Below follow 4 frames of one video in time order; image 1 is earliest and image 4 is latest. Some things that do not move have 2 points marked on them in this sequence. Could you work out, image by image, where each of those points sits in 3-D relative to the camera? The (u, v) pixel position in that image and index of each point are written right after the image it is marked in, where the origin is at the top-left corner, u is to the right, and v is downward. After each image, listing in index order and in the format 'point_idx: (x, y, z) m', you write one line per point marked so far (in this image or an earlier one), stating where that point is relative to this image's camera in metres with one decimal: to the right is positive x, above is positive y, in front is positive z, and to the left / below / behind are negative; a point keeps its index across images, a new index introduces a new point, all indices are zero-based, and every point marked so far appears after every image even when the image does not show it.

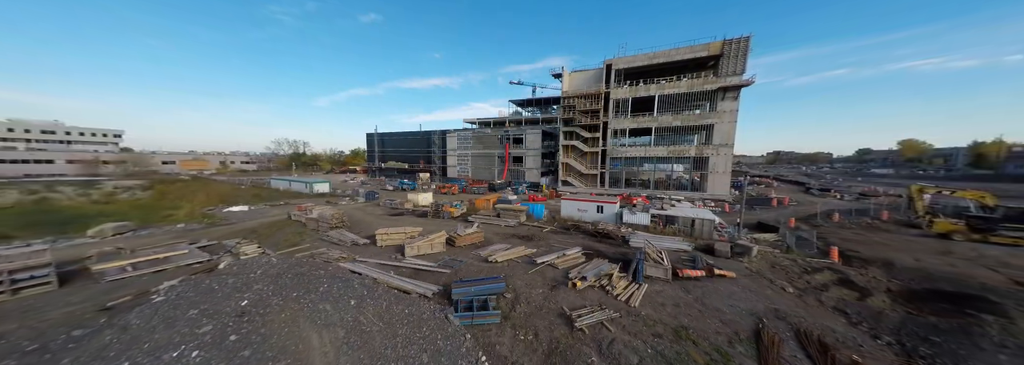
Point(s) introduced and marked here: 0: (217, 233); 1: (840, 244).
0: (-18.7, -3.2, +16.2) m
1: (+17.0, -3.2, +13.3) m
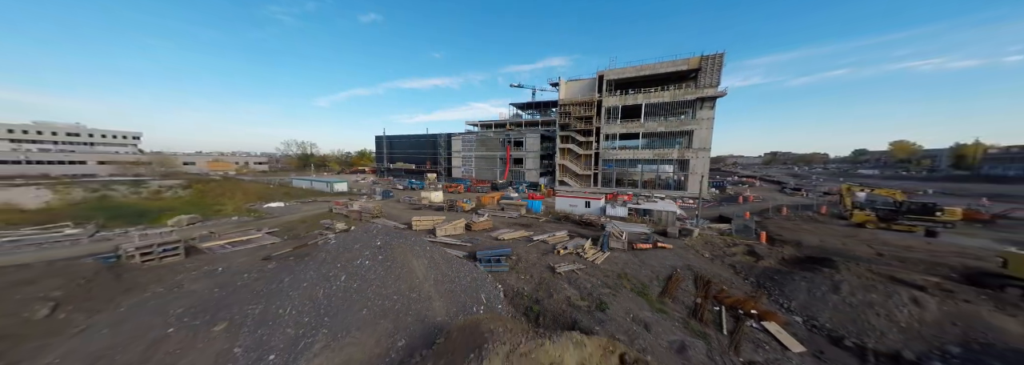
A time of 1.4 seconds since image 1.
0: (-18.6, -3.1, +19.8) m
1: (+17.2, -3.1, +16.9) m
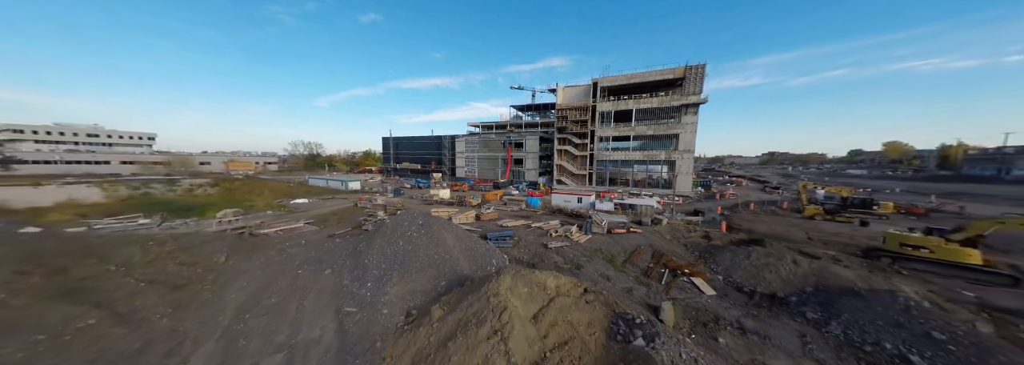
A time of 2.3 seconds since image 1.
0: (-18.5, -3.0, +22.8) m
1: (+17.3, -3.0, +19.9) m
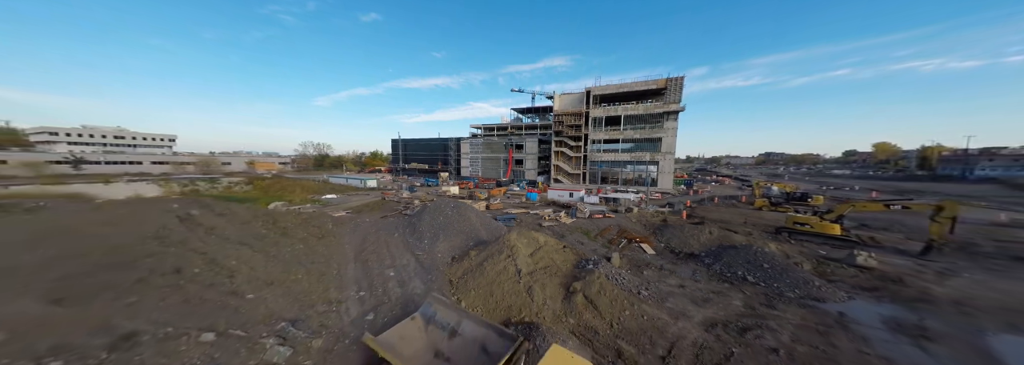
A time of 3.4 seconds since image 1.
0: (-18.2, -2.7, +27.4) m
1: (+17.6, -2.7, +24.5) m
